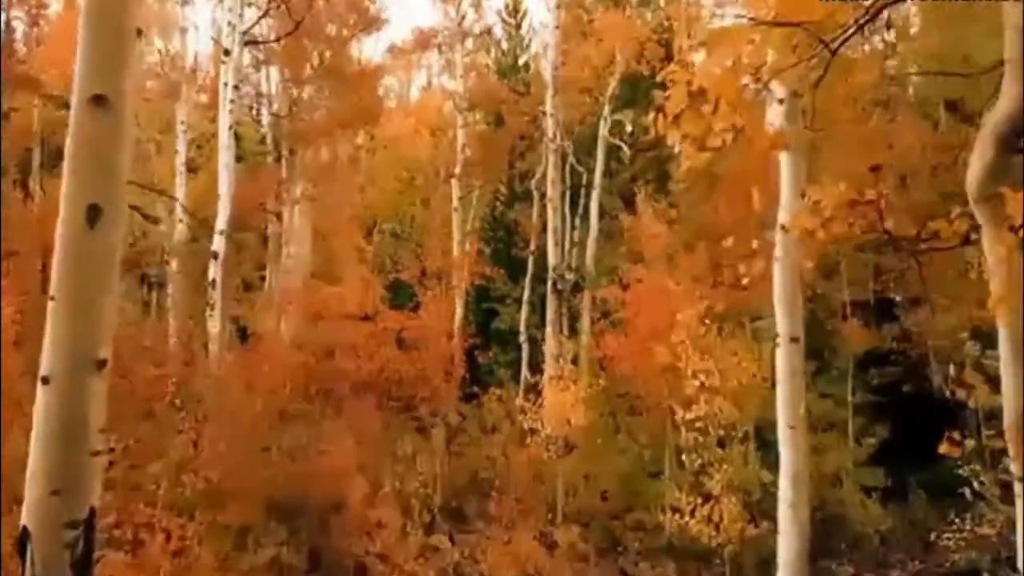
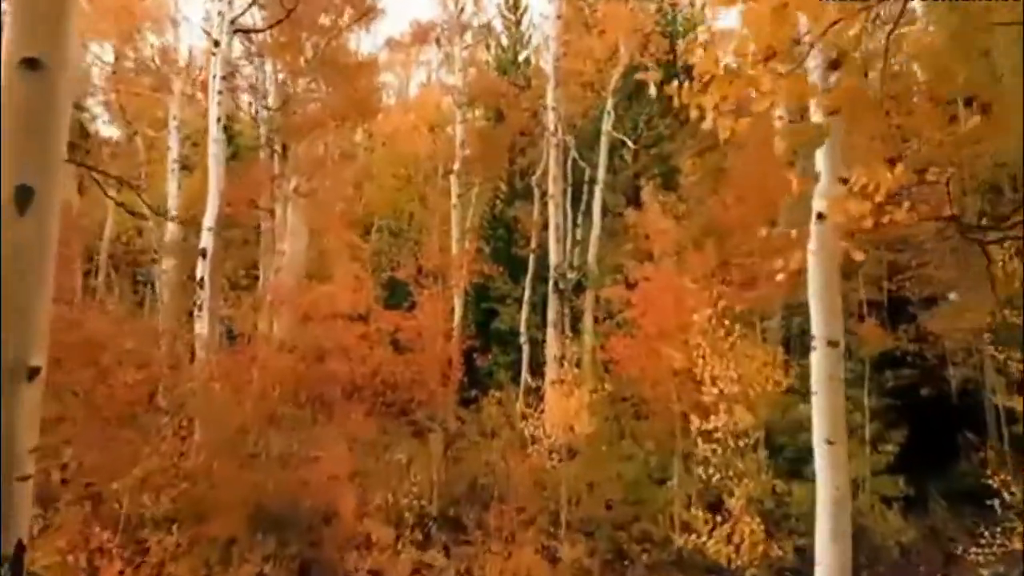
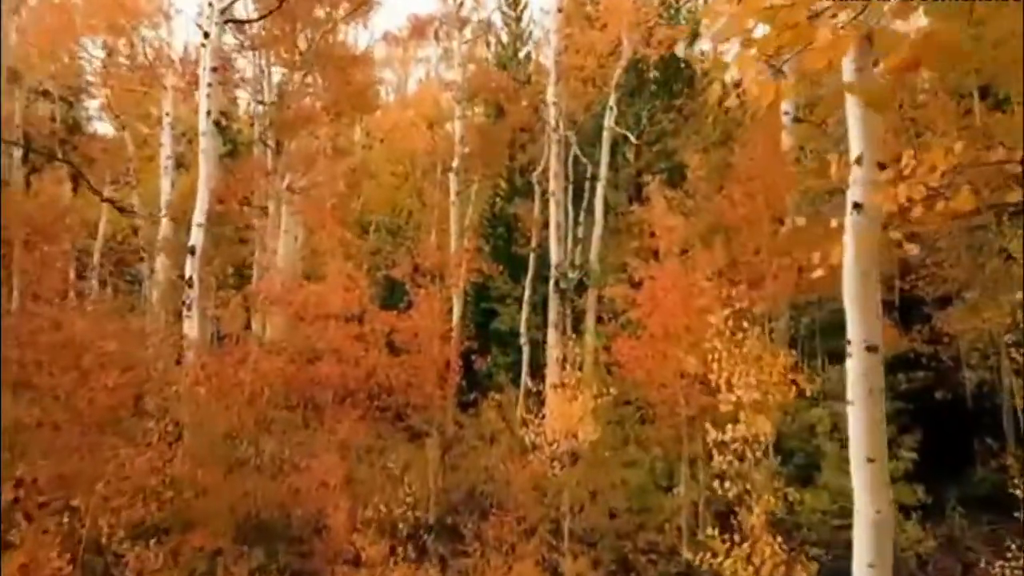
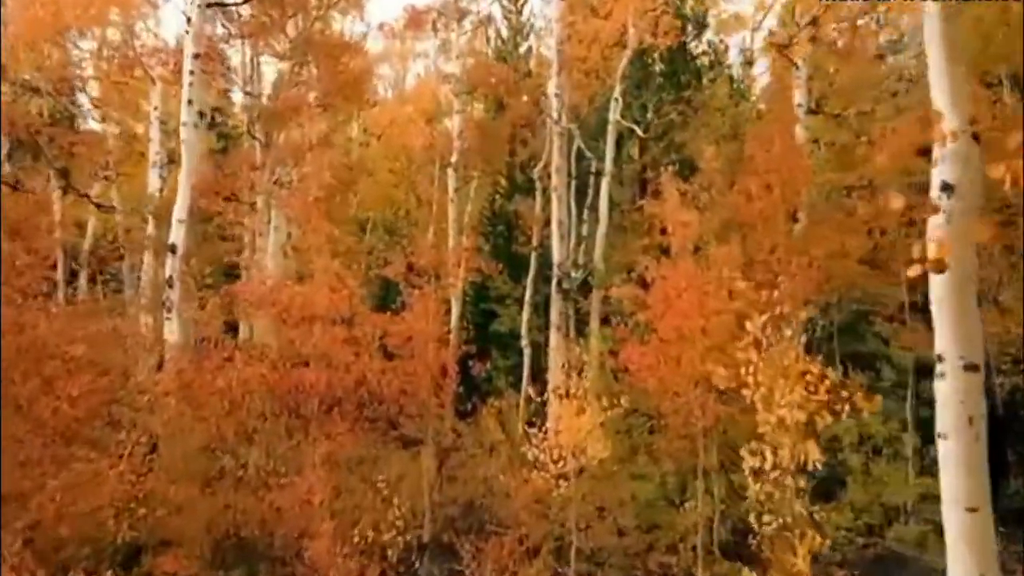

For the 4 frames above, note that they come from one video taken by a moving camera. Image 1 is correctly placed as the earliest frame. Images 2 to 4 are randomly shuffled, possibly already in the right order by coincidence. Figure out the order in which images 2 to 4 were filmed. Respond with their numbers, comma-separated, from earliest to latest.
2, 3, 4
